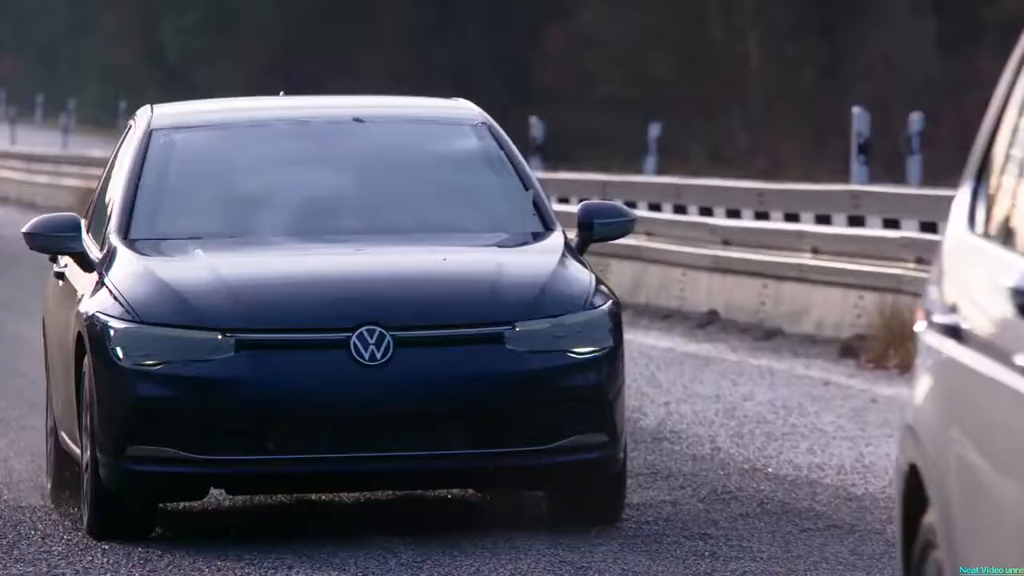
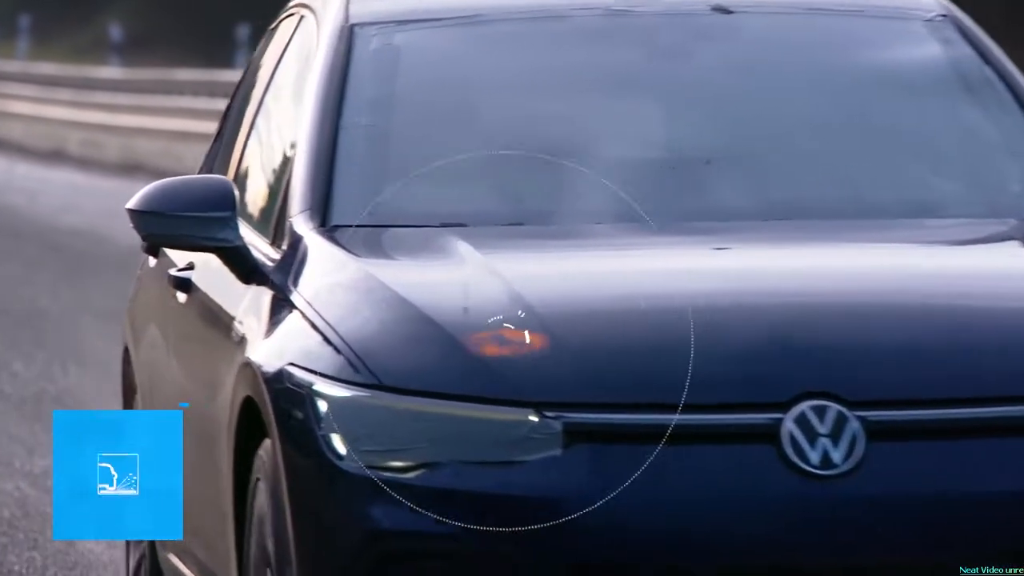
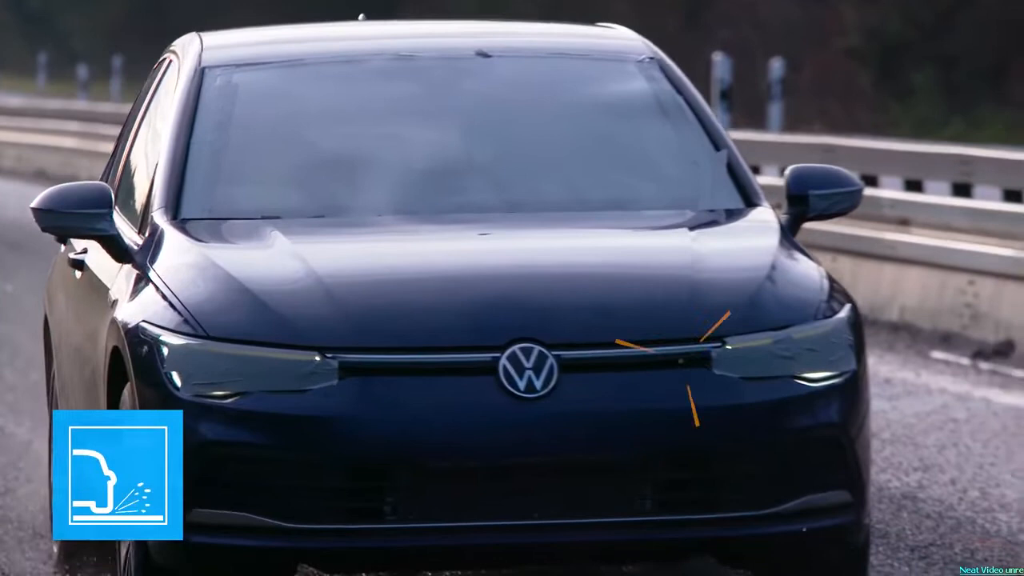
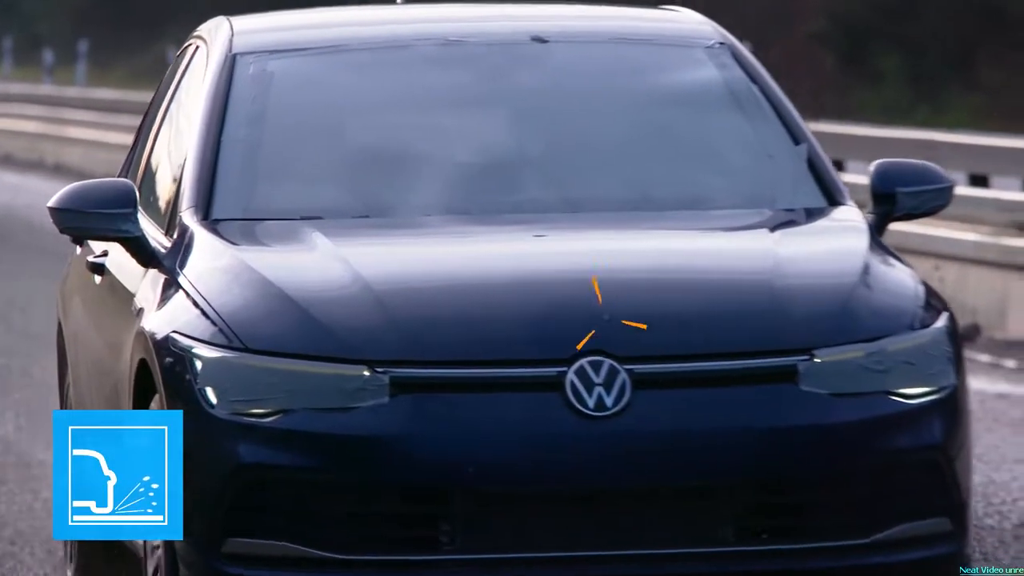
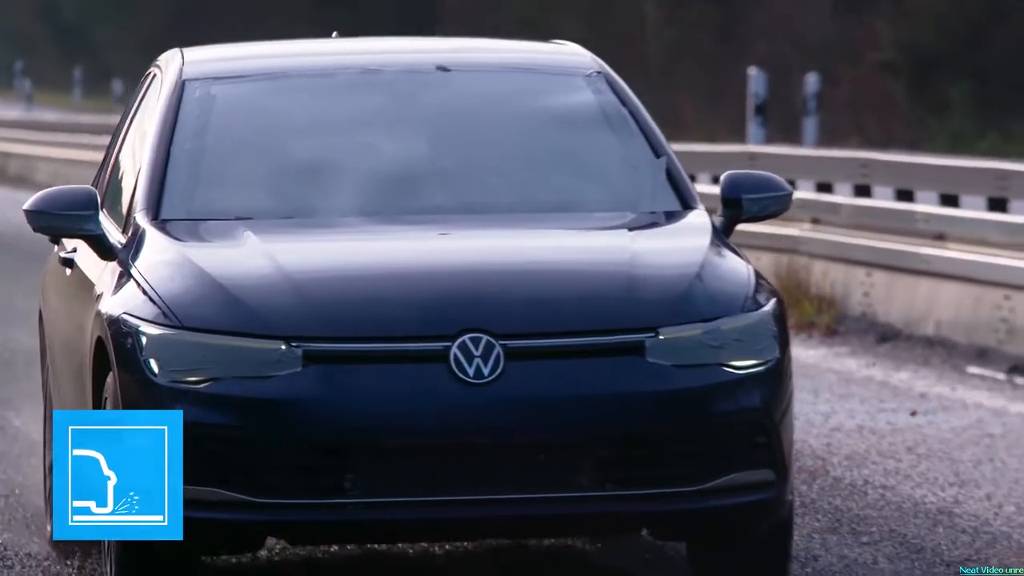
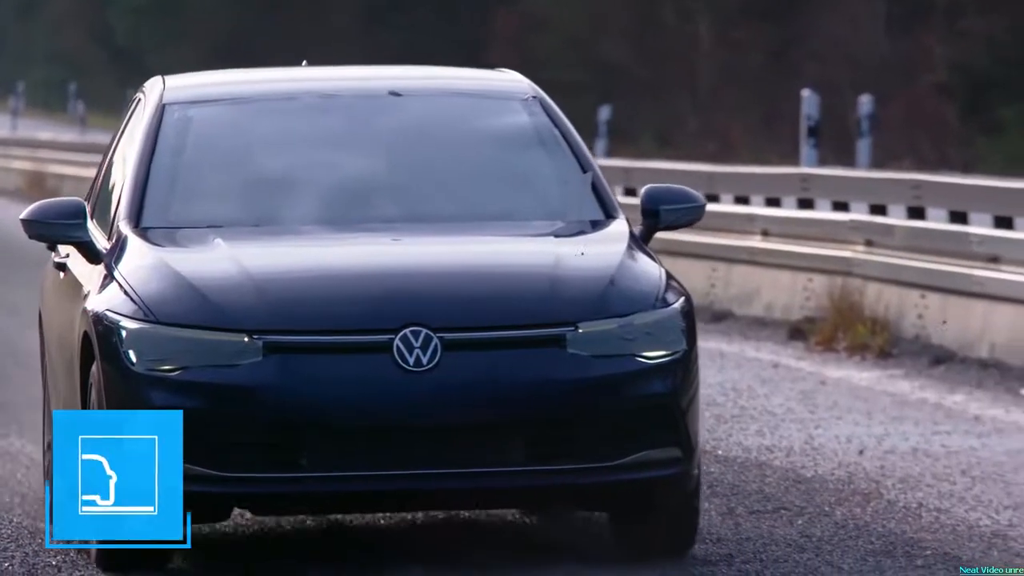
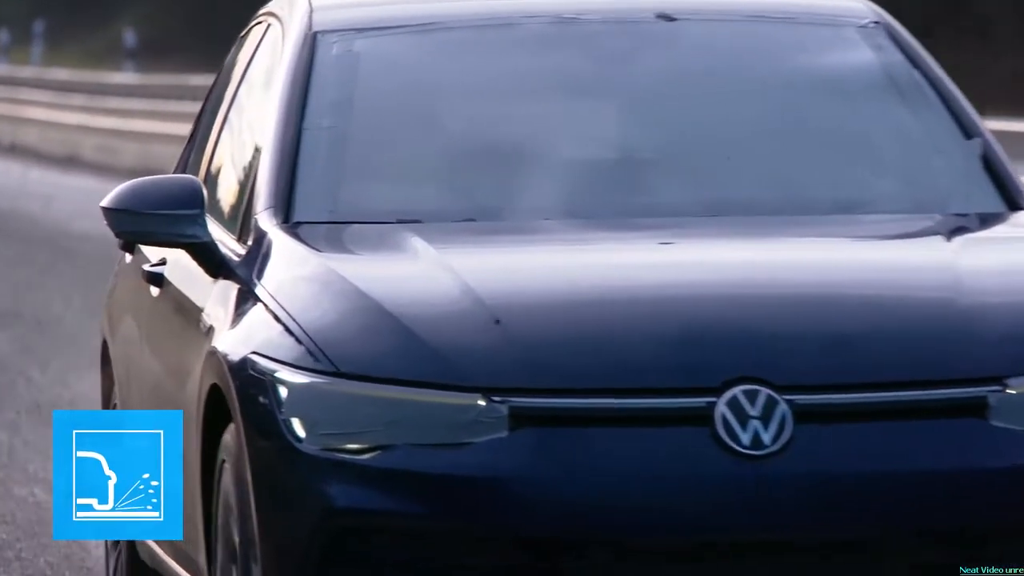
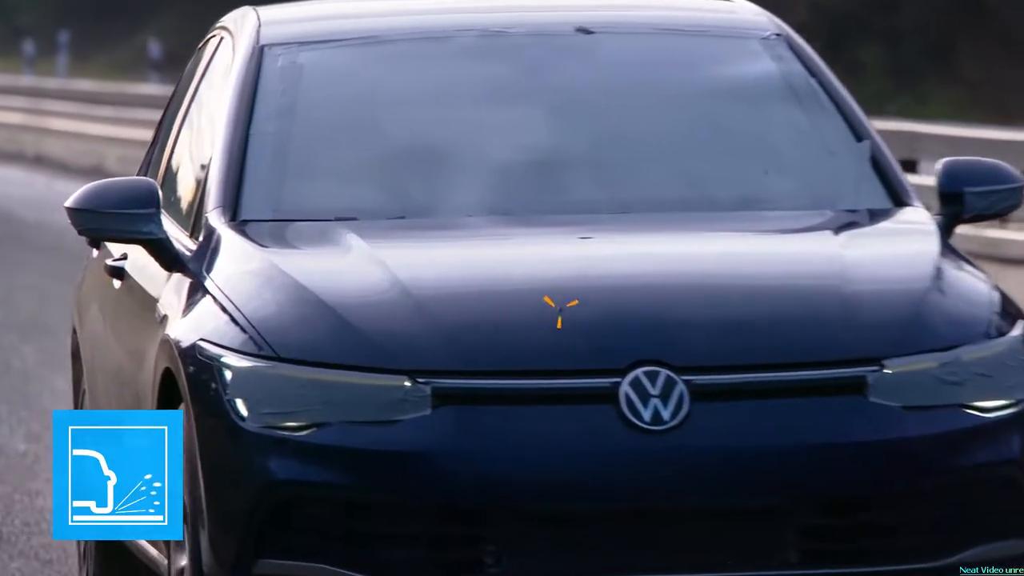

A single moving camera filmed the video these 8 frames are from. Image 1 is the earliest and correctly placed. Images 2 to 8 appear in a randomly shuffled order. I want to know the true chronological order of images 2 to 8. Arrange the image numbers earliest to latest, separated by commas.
6, 5, 3, 4, 8, 7, 2
